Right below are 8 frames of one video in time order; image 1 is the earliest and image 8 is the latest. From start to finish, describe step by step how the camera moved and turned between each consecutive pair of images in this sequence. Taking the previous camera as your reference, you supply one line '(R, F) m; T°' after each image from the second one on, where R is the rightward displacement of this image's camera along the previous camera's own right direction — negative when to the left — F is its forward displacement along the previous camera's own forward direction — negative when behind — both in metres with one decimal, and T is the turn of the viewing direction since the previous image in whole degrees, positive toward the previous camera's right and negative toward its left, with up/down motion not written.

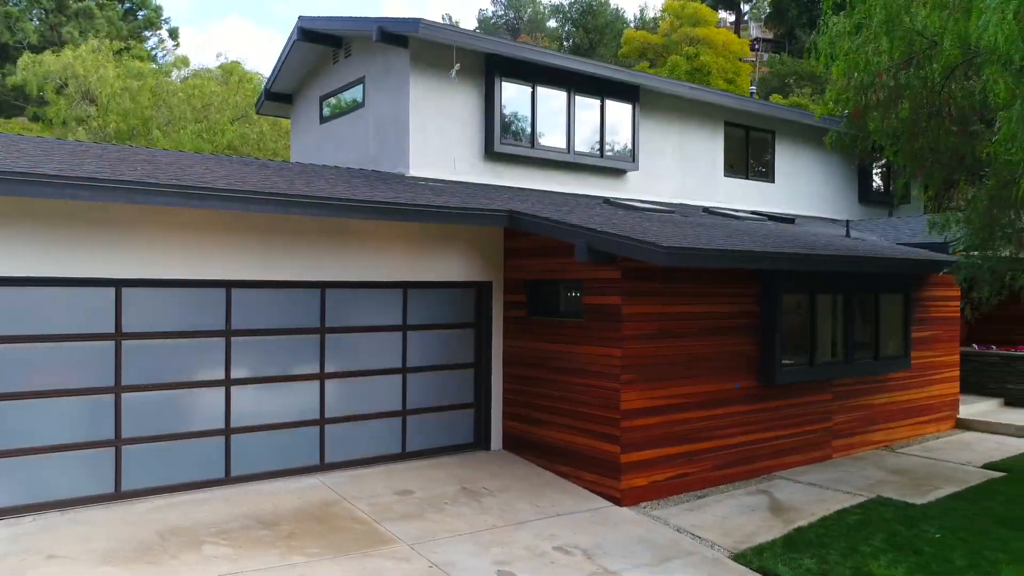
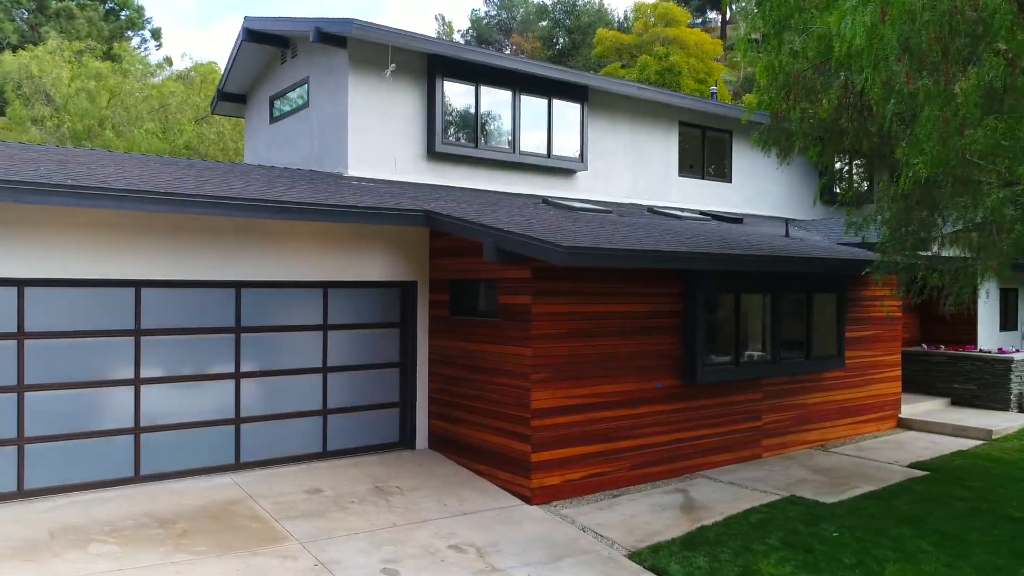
(+0.8, 0.0) m; 0°
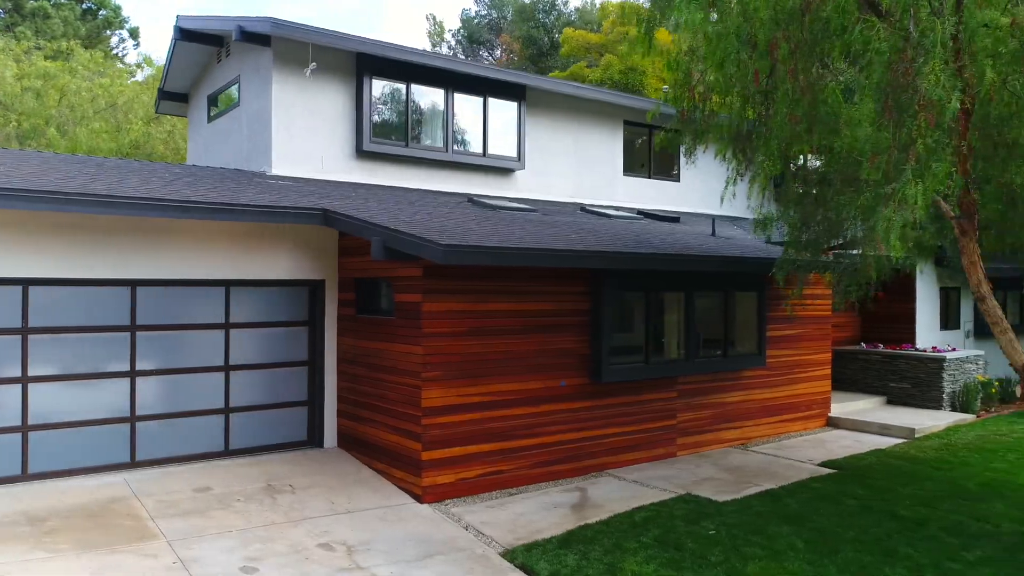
(+1.0, 0.0) m; 0°
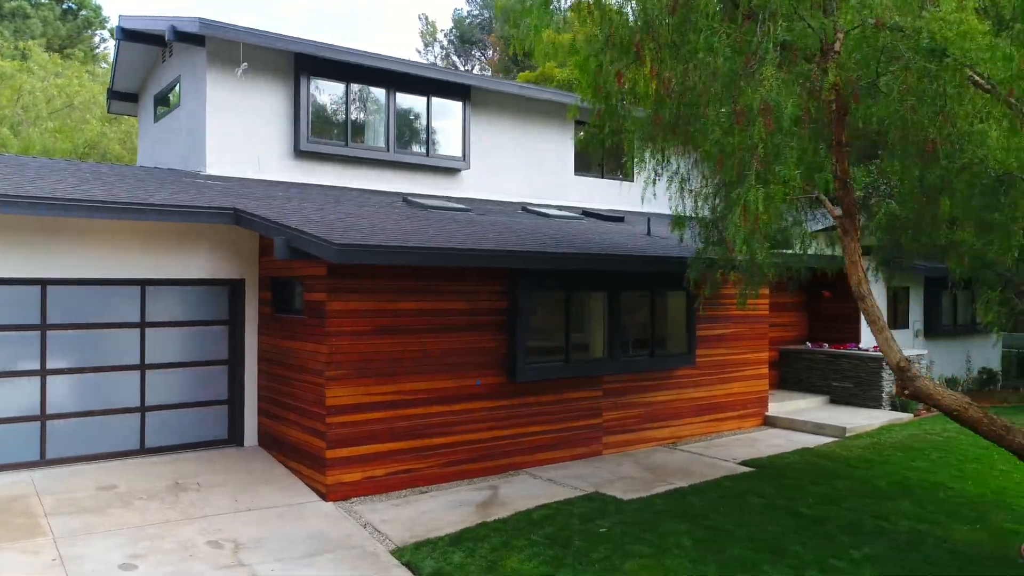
(+0.9, 0.0) m; 0°
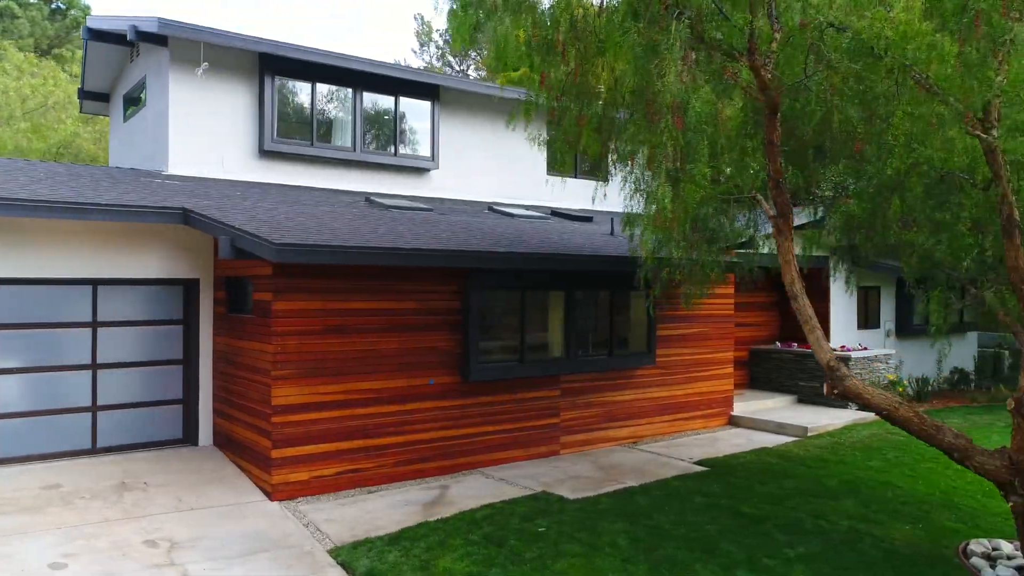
(+0.5, 0.0) m; 0°
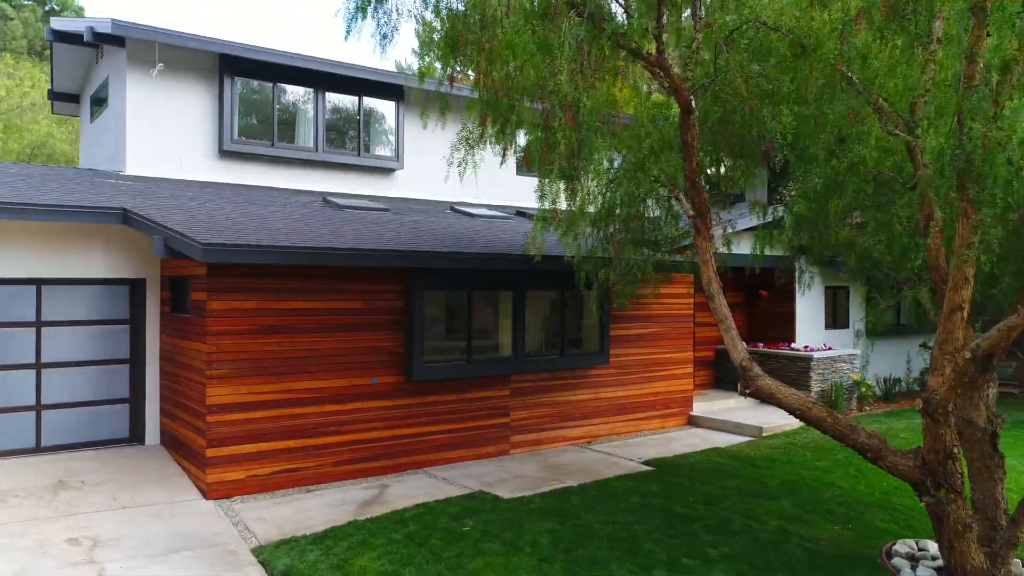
(+0.7, 0.0) m; 0°
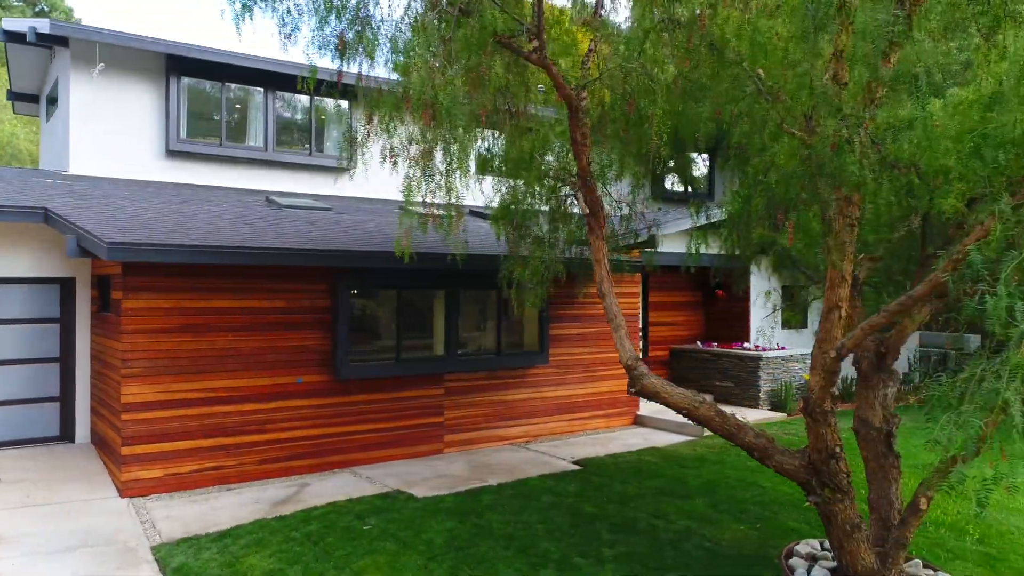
(+0.9, 0.0) m; 0°
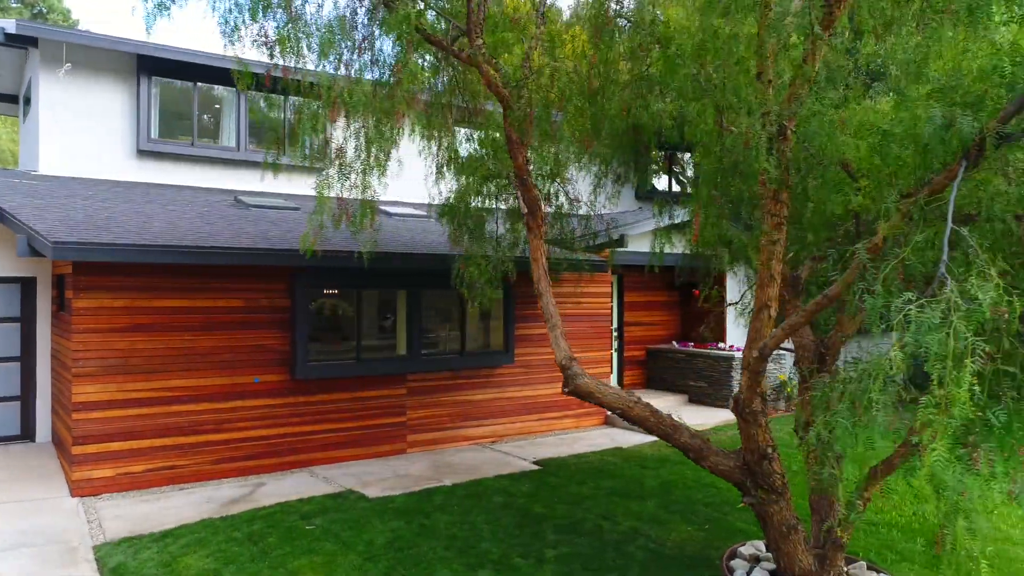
(+0.5, 0.0) m; -1°
